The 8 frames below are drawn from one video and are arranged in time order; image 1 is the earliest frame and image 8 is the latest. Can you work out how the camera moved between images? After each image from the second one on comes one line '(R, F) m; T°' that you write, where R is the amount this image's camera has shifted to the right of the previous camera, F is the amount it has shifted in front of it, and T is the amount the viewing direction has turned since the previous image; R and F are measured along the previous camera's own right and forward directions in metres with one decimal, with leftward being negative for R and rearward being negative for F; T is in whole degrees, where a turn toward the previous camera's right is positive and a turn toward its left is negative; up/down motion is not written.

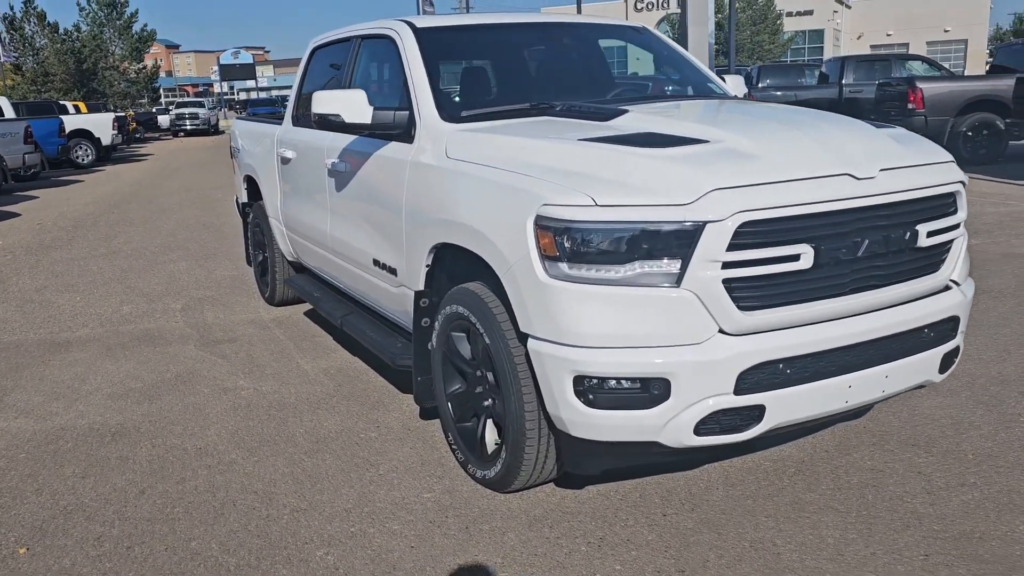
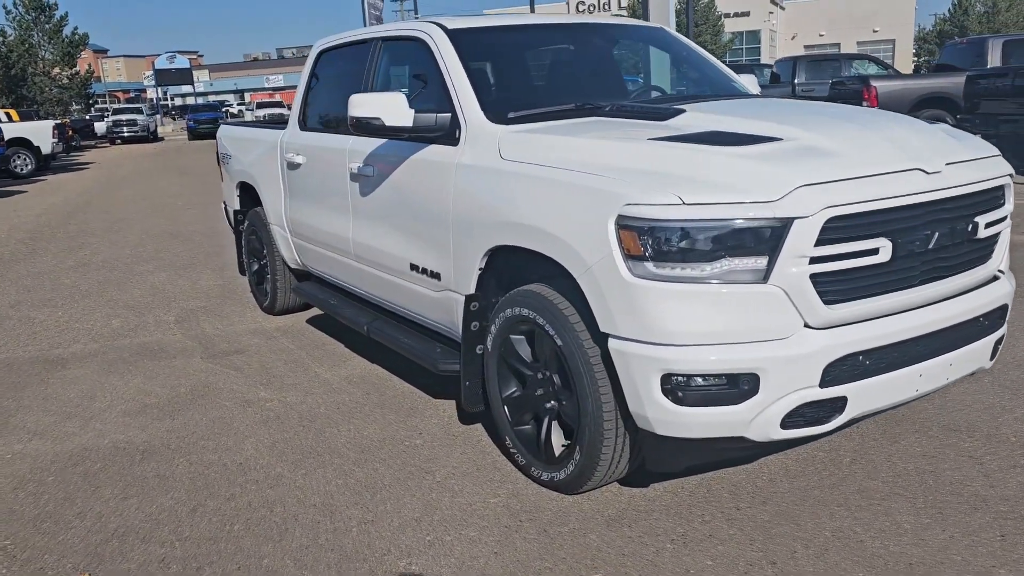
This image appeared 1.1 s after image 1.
(-0.5, 0.0) m; +4°
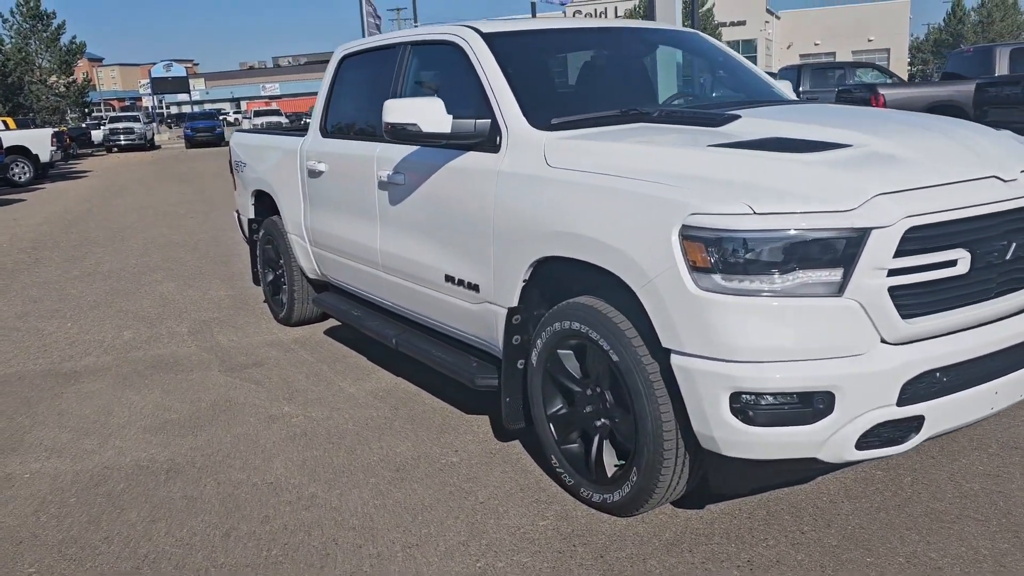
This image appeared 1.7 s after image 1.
(-0.2, +0.1) m; 0°
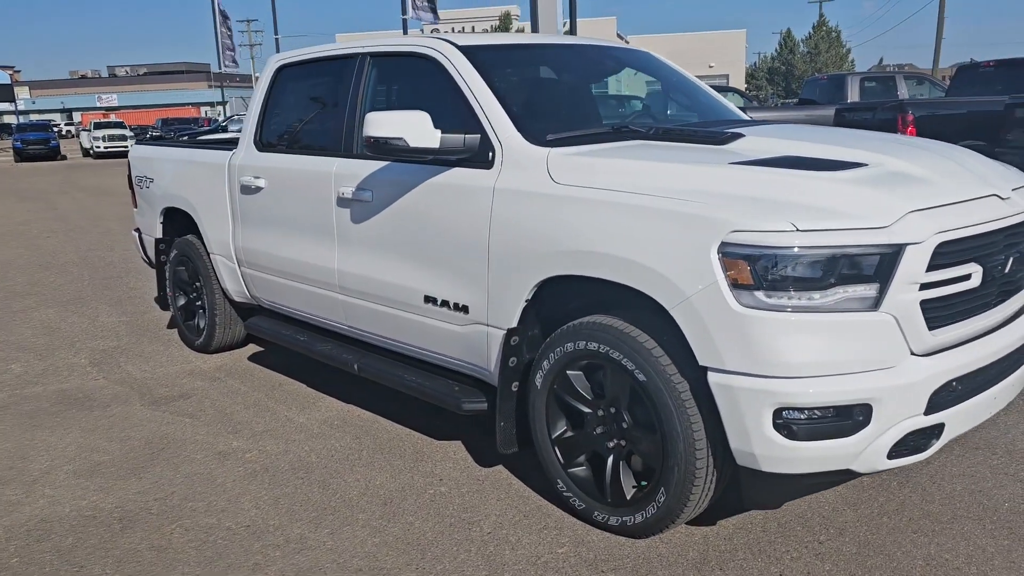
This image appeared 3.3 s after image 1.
(-0.6, +0.2) m; +10°
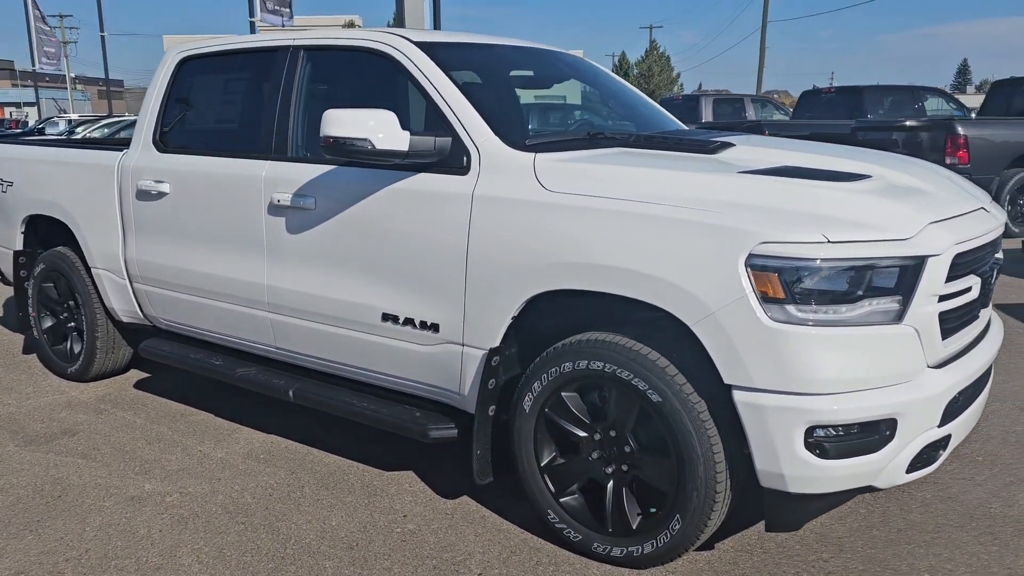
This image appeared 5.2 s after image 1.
(-0.6, +0.3) m; +11°
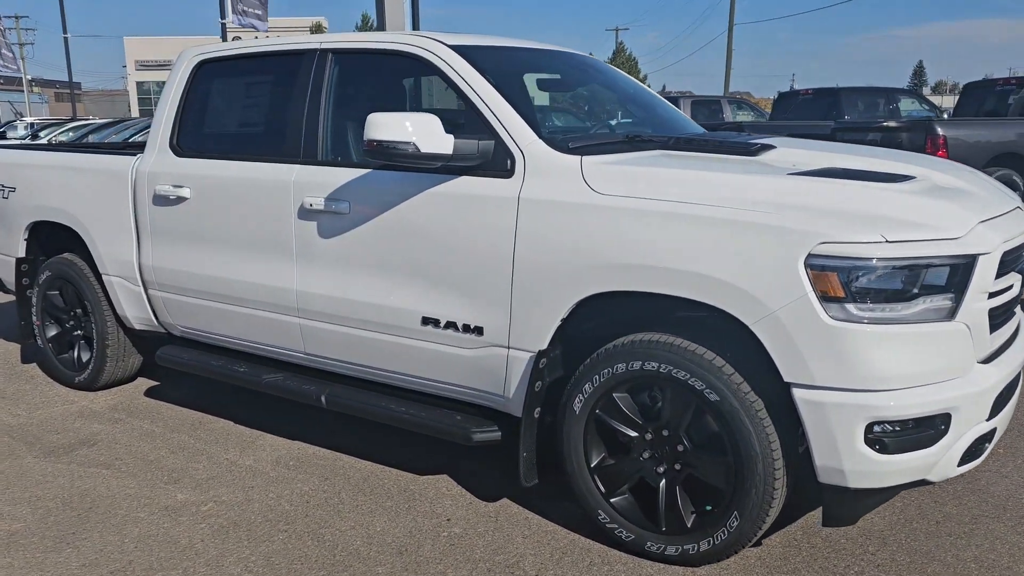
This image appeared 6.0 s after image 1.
(-0.3, 0.0) m; +2°
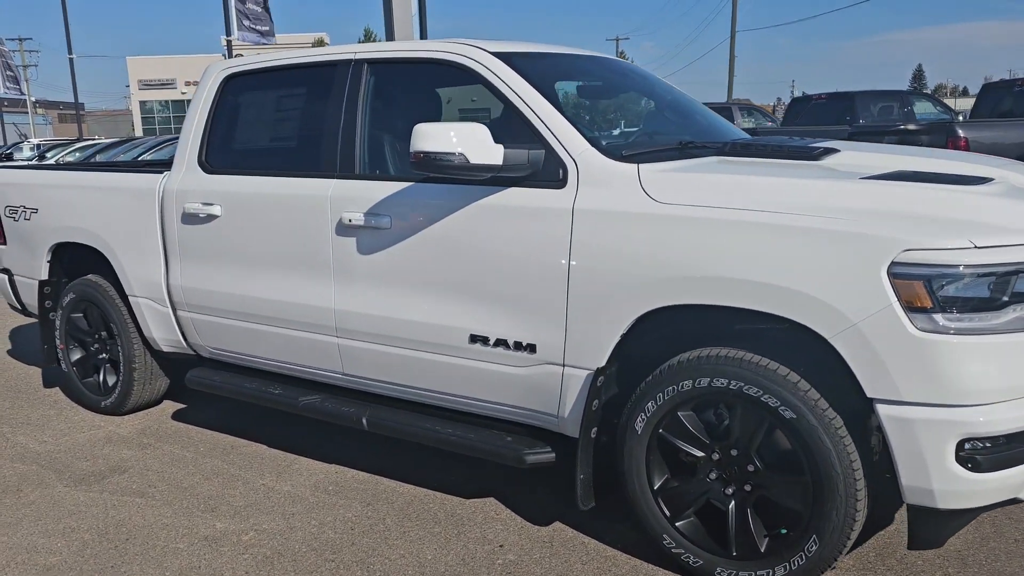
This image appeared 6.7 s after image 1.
(-0.2, +0.1) m; 0°
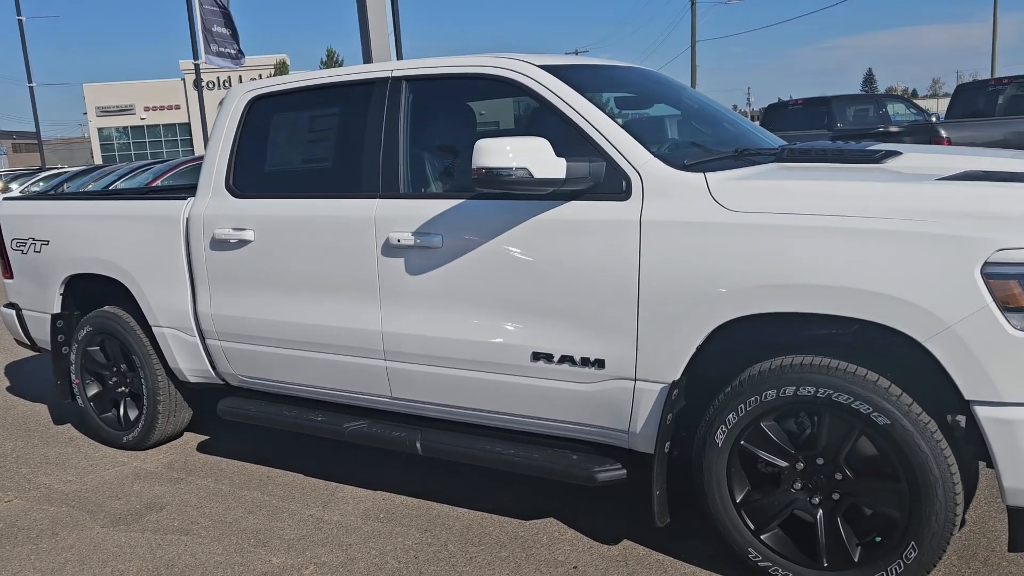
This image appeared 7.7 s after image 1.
(-0.4, +0.1) m; +2°
